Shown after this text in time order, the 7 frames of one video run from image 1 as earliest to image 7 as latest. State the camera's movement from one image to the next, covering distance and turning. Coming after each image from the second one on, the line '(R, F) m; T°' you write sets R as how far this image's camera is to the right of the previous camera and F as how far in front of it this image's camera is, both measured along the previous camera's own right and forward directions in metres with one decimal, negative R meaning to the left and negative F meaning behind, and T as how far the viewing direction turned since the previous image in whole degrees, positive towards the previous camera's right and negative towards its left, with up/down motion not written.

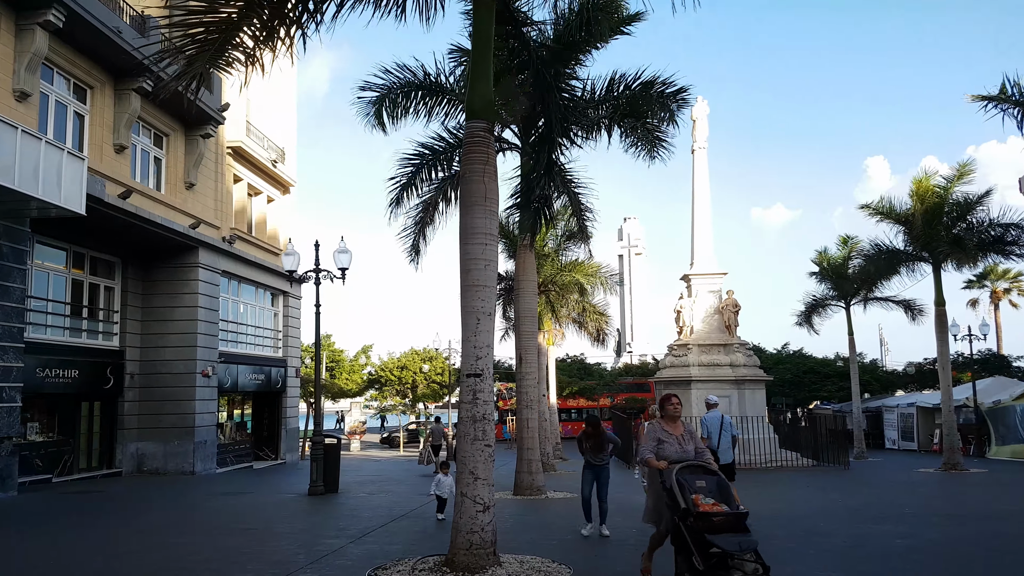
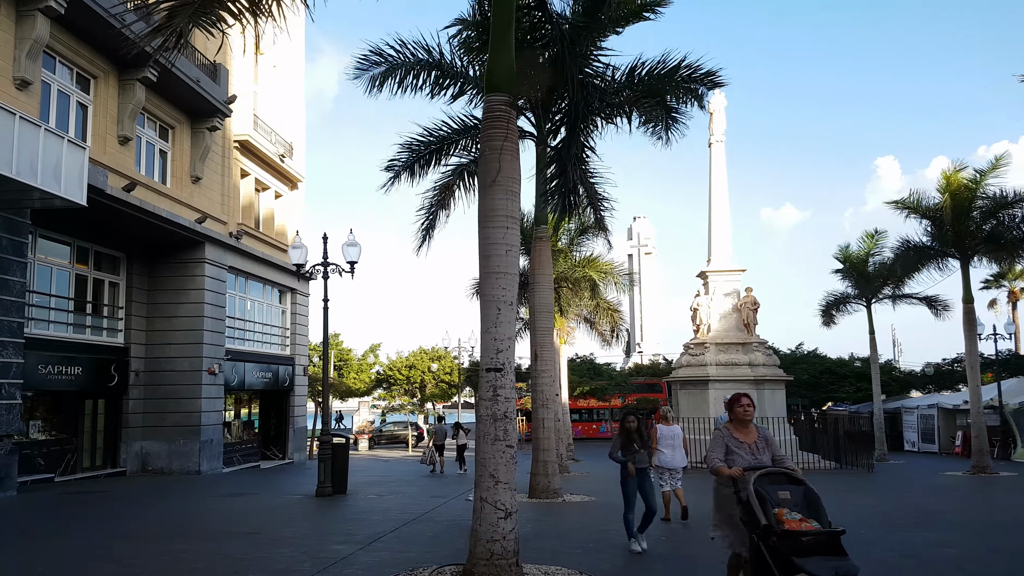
(-0.1, +0.6) m; -1°
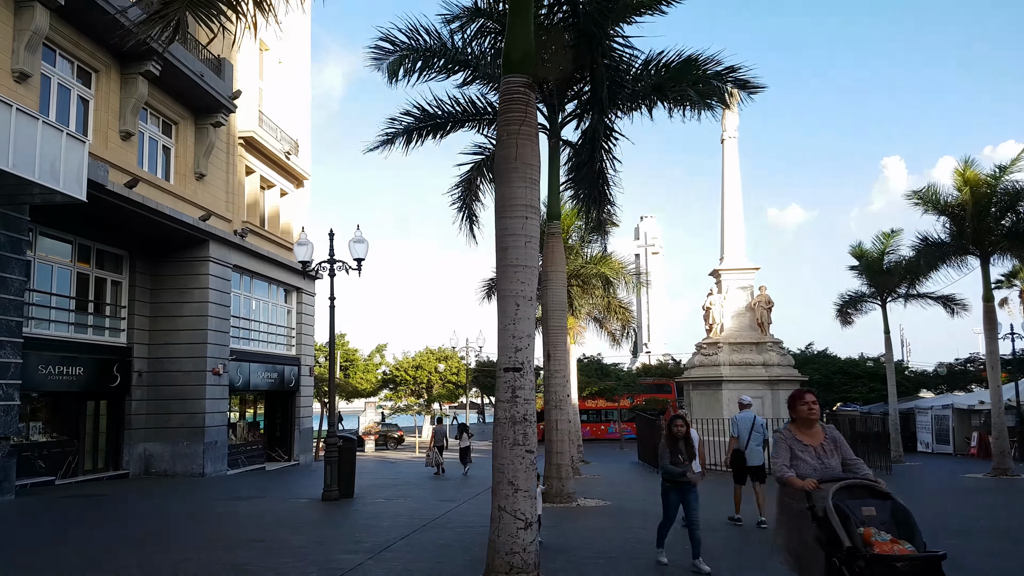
(-0.1, +0.4) m; 0°
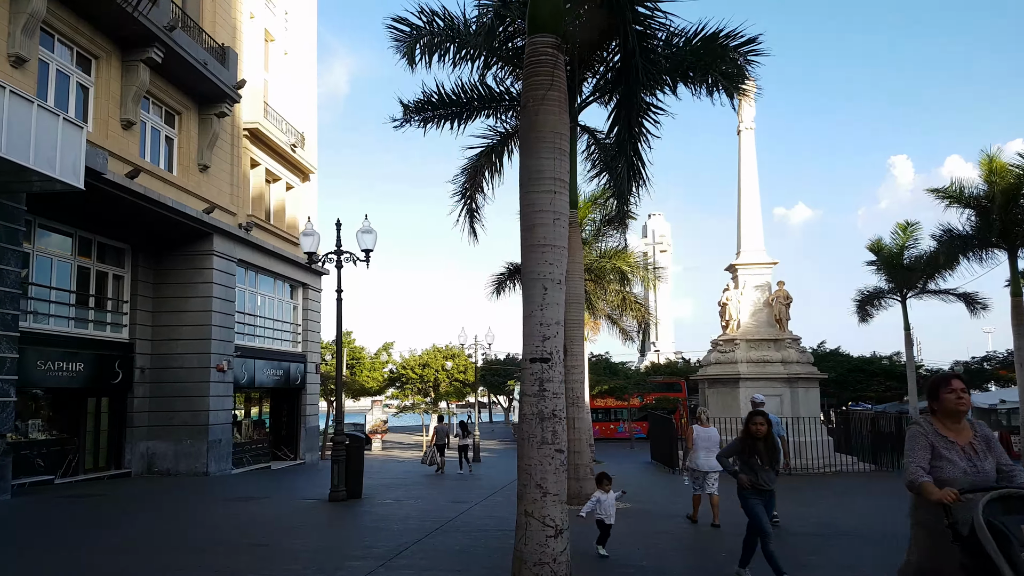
(-0.2, +0.6) m; 0°
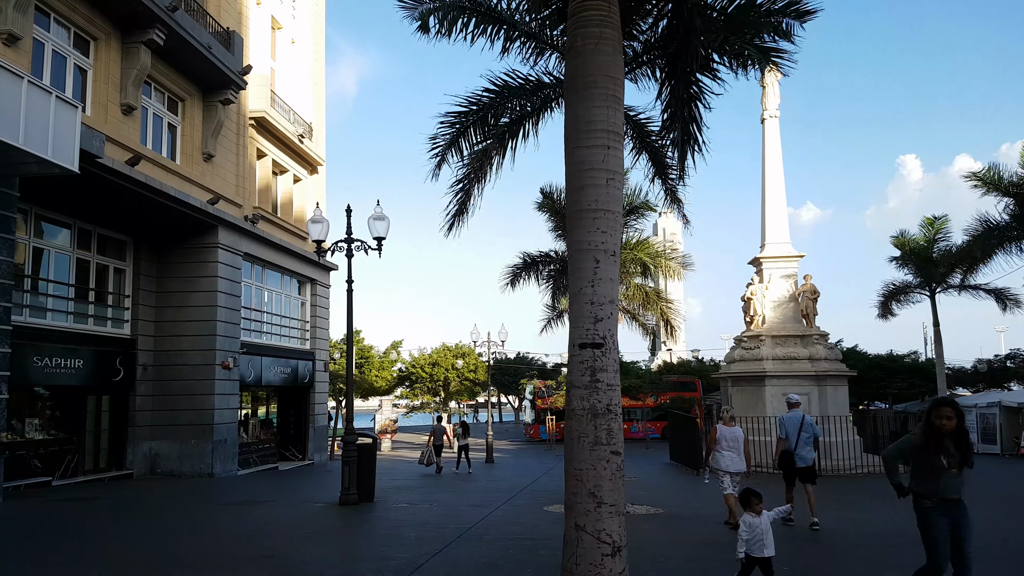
(-0.2, +0.8) m; -1°
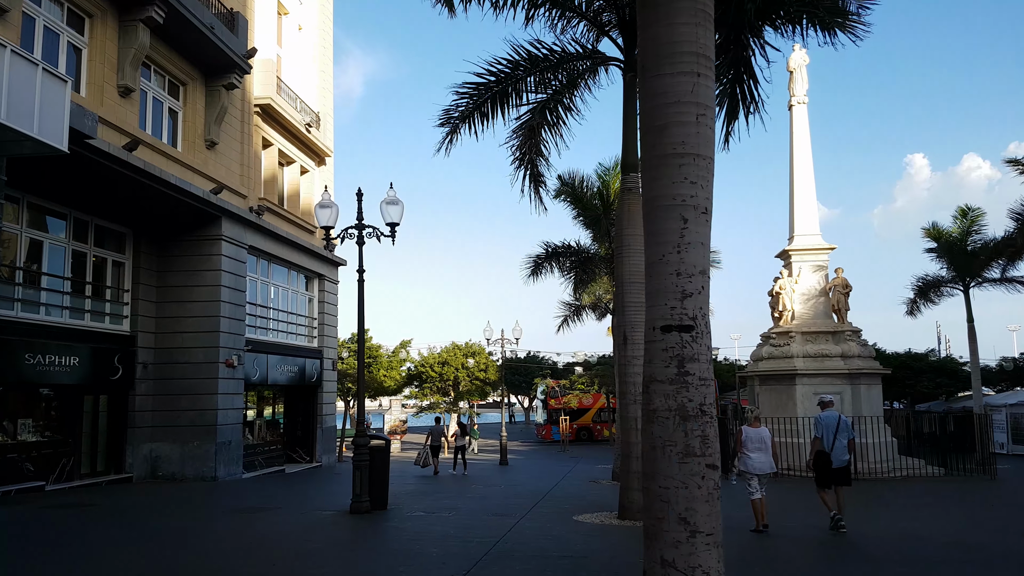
(-0.3, +1.0) m; -1°
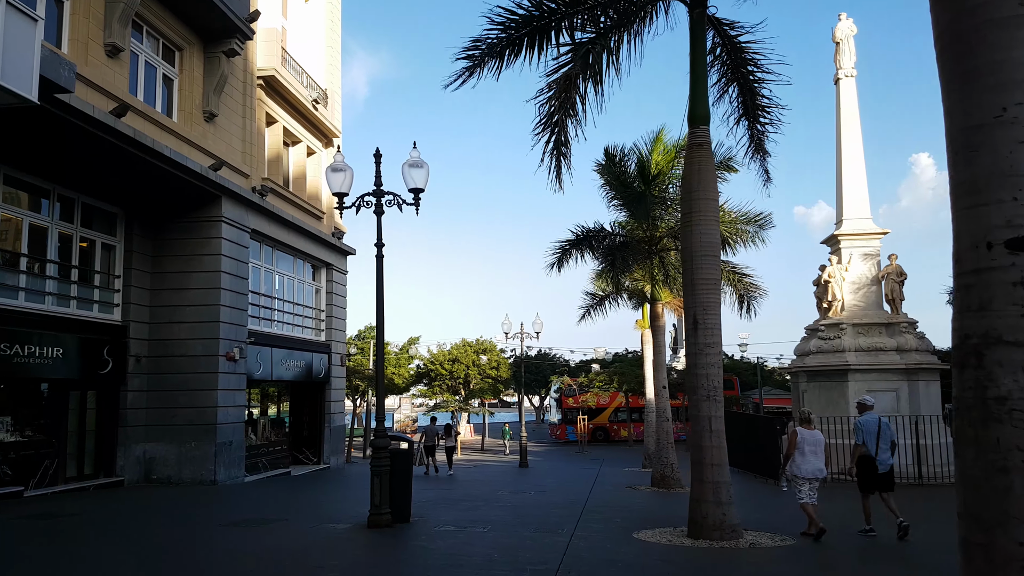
(-0.5, +1.7) m; 0°
